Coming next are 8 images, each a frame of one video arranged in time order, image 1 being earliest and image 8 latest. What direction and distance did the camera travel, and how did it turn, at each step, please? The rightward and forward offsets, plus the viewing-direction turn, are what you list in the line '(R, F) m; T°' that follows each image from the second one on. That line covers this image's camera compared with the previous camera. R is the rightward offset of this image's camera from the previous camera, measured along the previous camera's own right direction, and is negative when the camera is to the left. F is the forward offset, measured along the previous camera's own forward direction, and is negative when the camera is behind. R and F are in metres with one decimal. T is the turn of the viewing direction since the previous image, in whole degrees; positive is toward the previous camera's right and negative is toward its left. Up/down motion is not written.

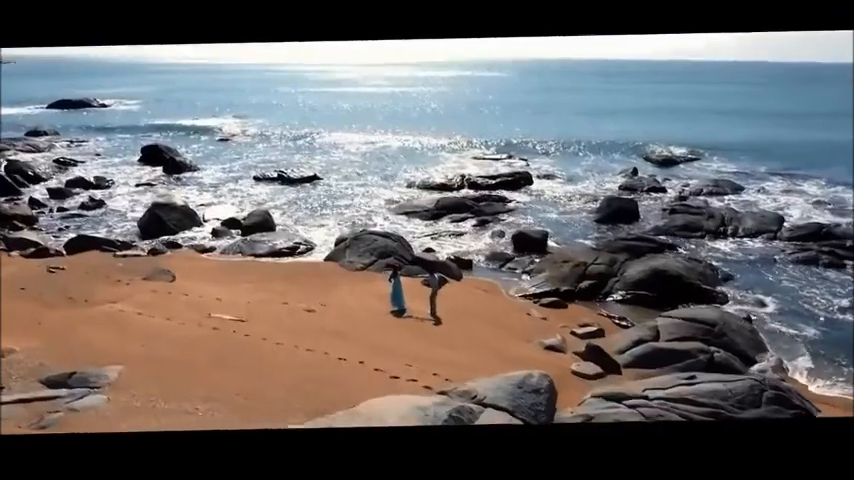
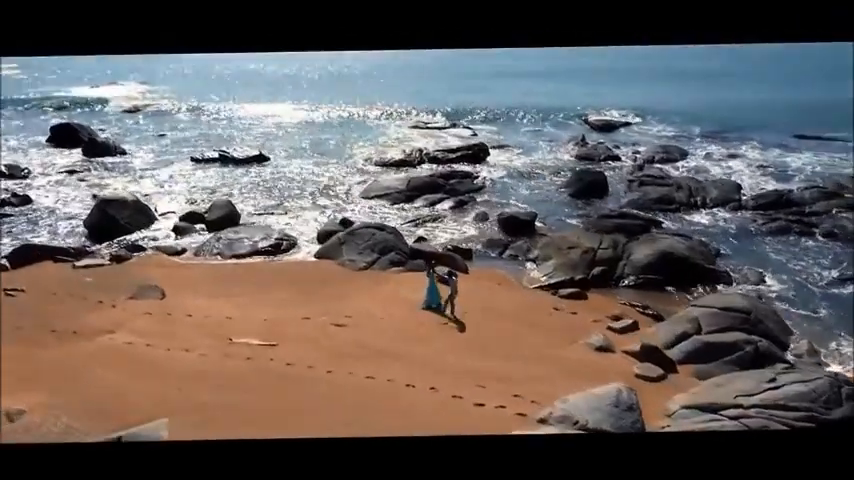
(-0.8, +0.3) m; +9°
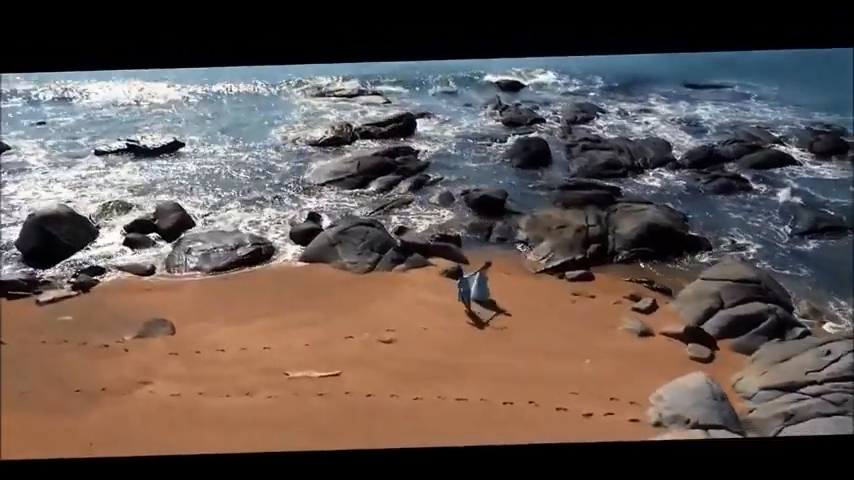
(-1.0, +0.2) m; +12°
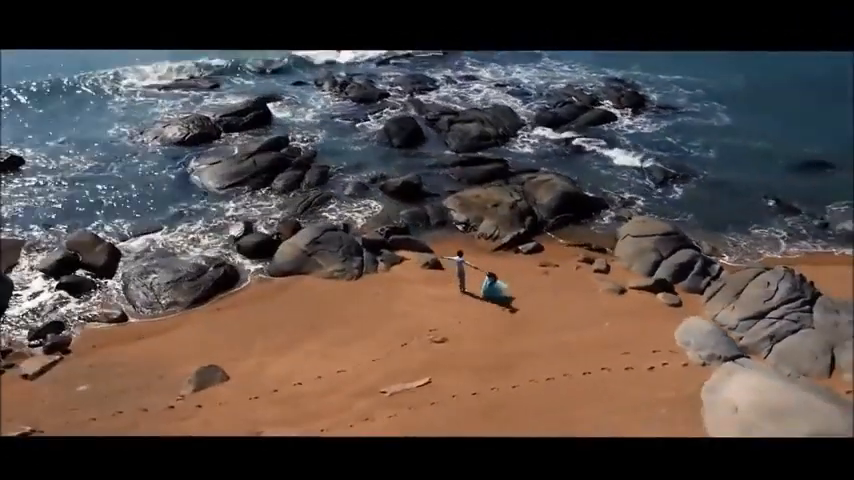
(-1.7, 0.0) m; +21°
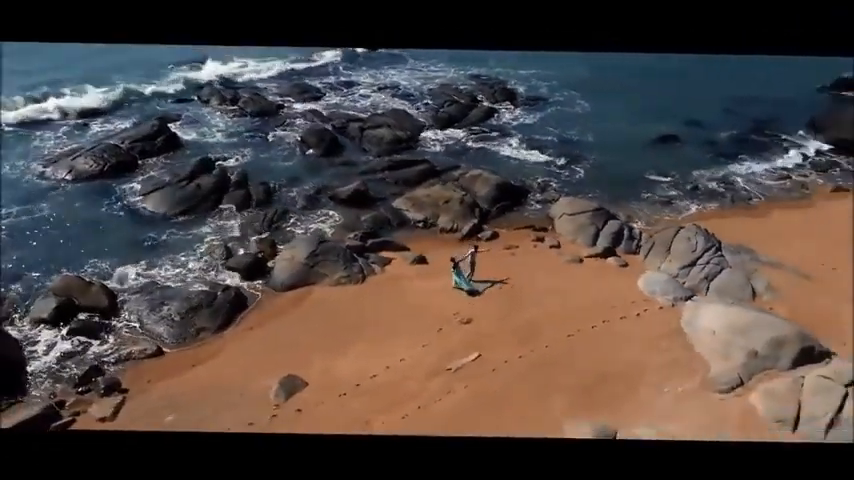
(-1.4, -0.5) m; +15°
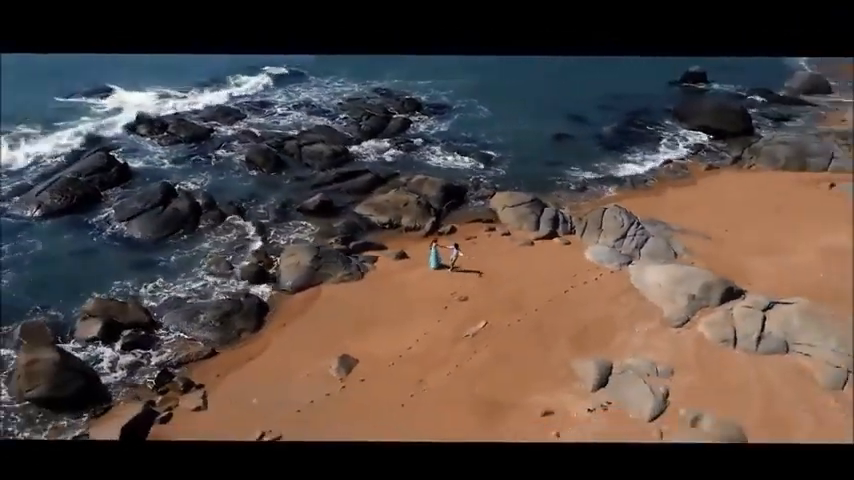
(-1.2, -0.9) m; +12°
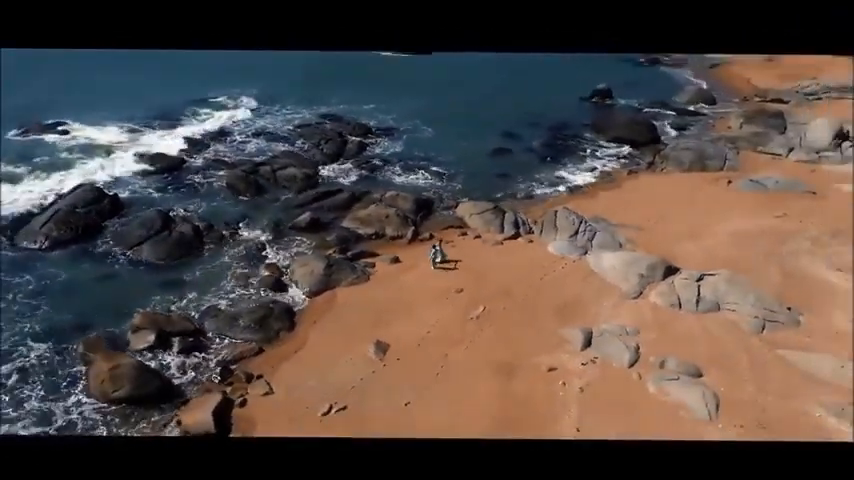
(-1.0, -1.1) m; +8°
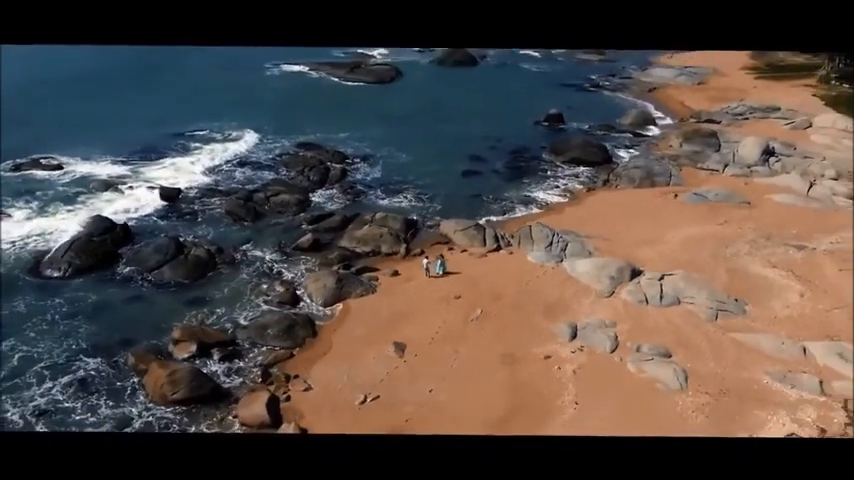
(-0.7, -1.0) m; +5°
